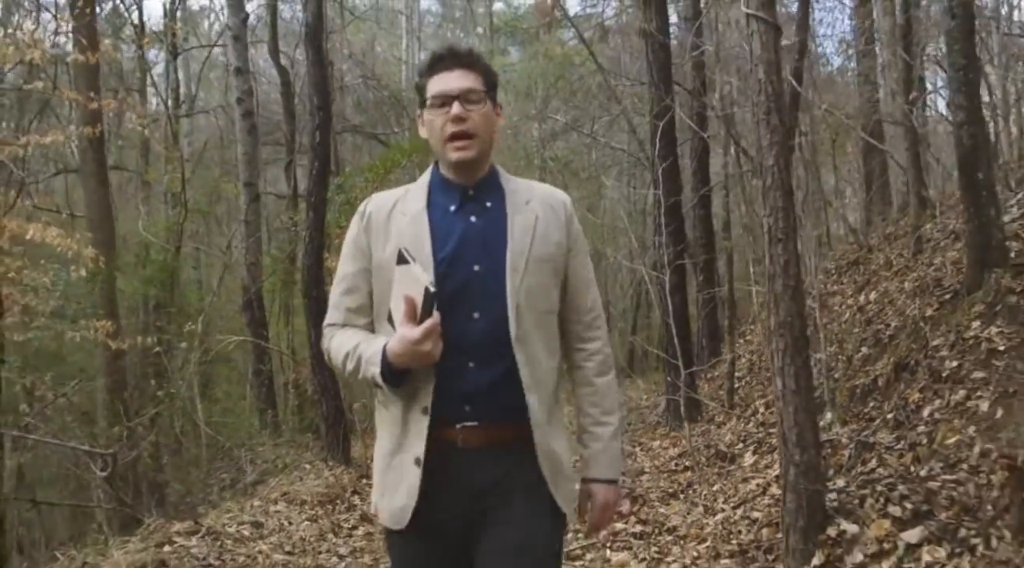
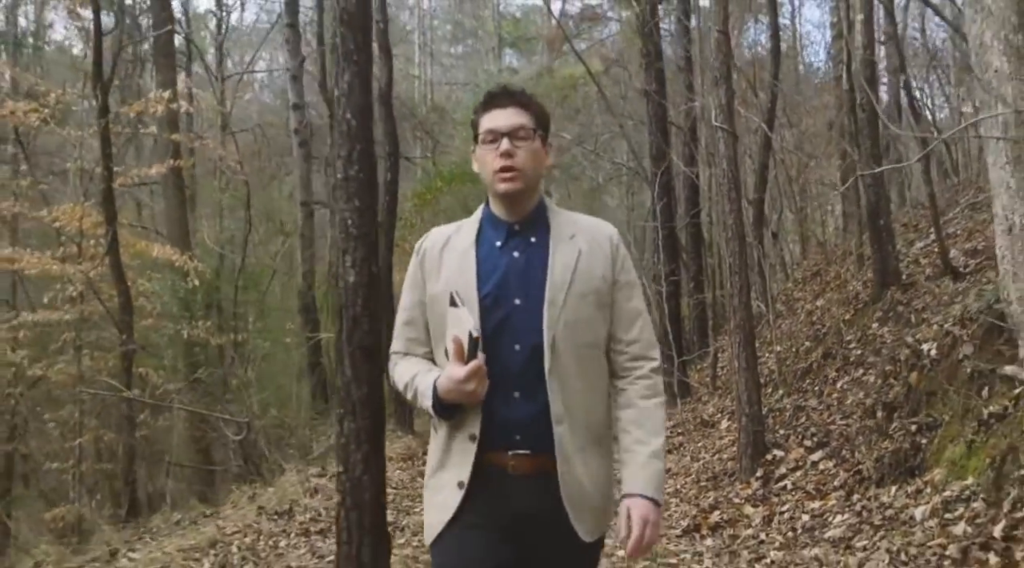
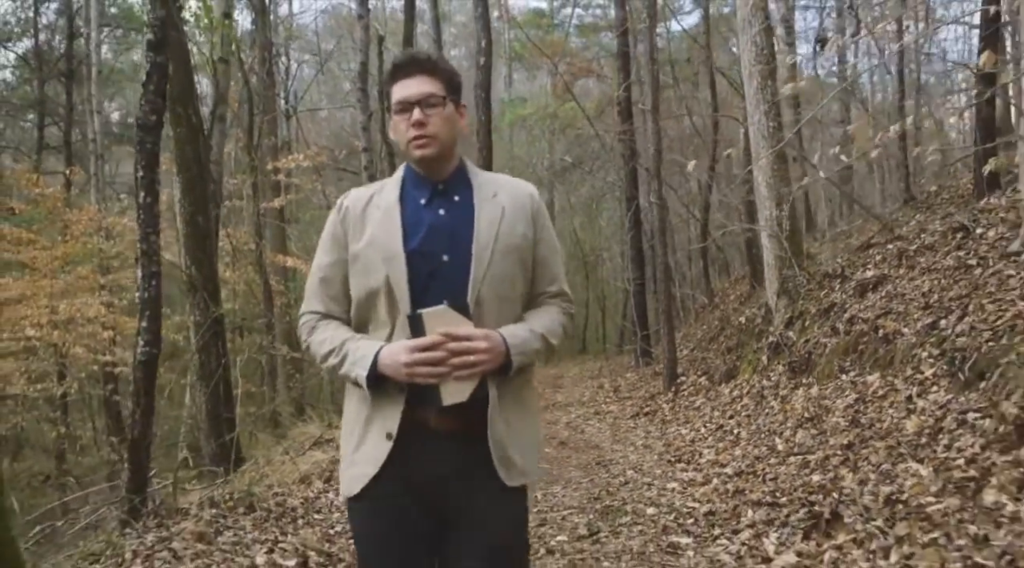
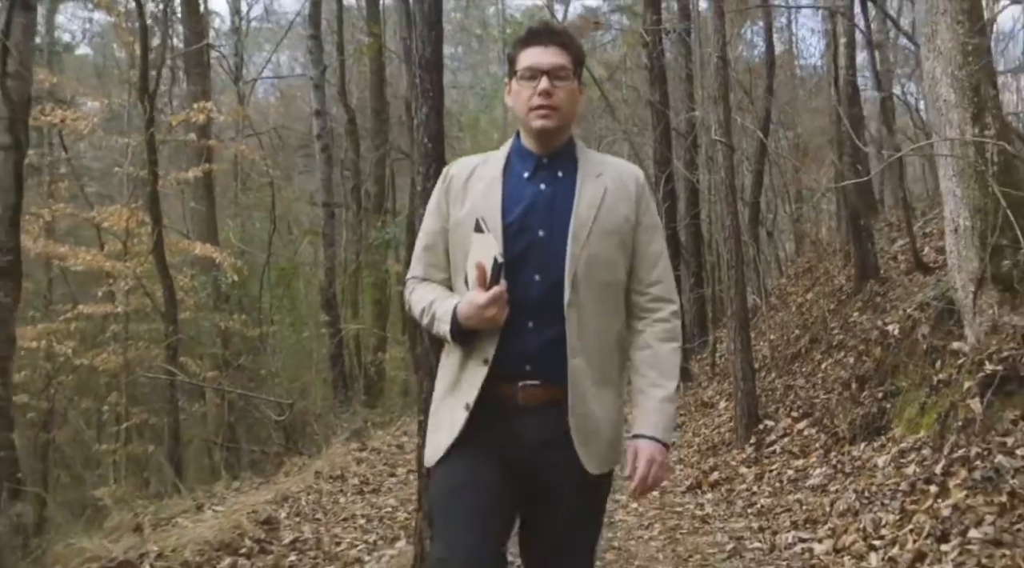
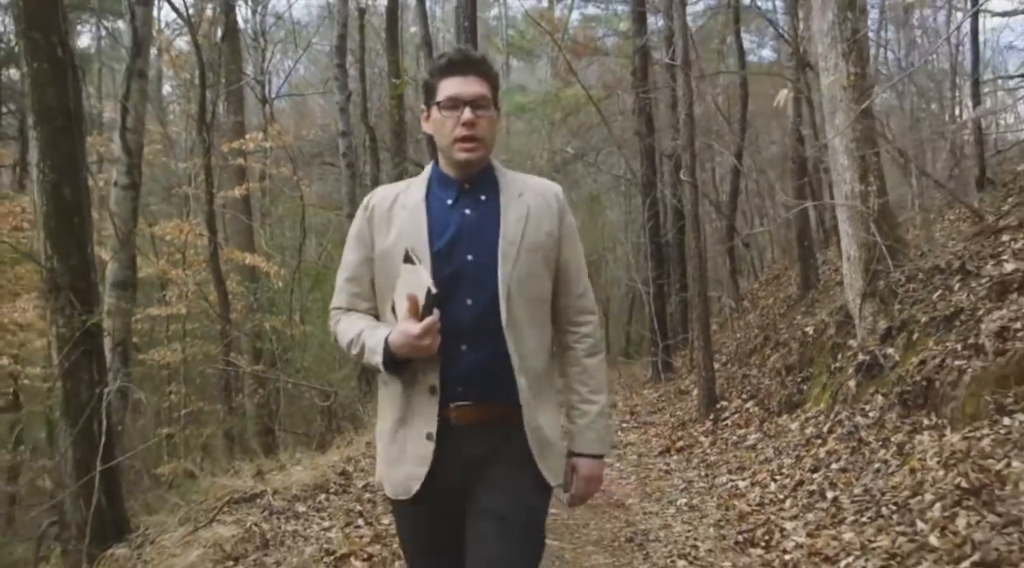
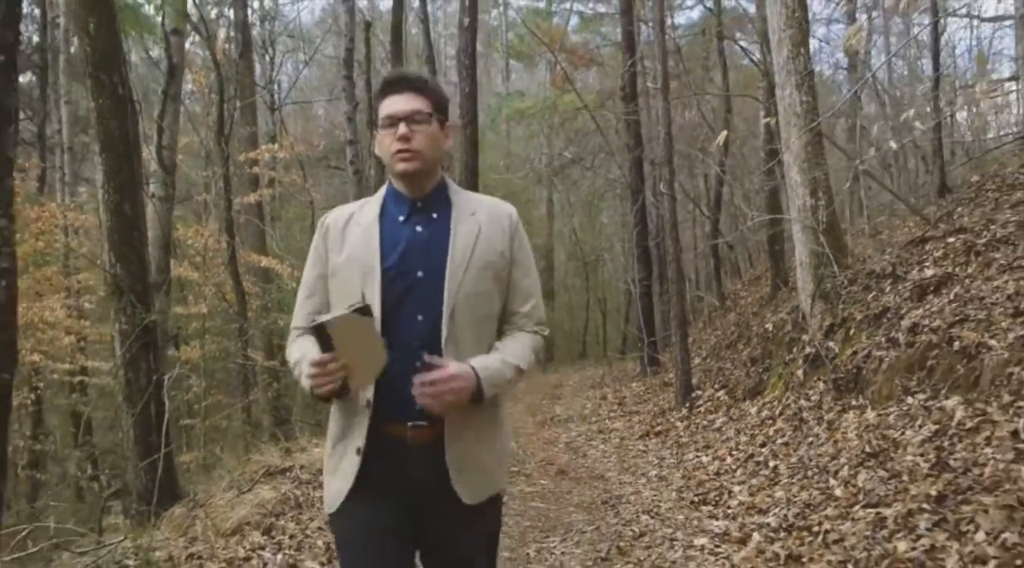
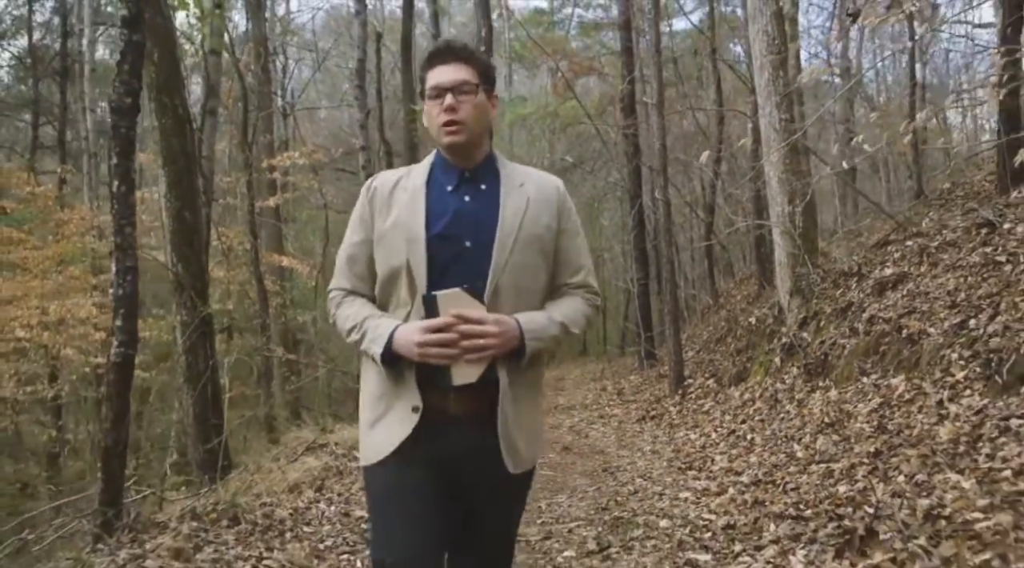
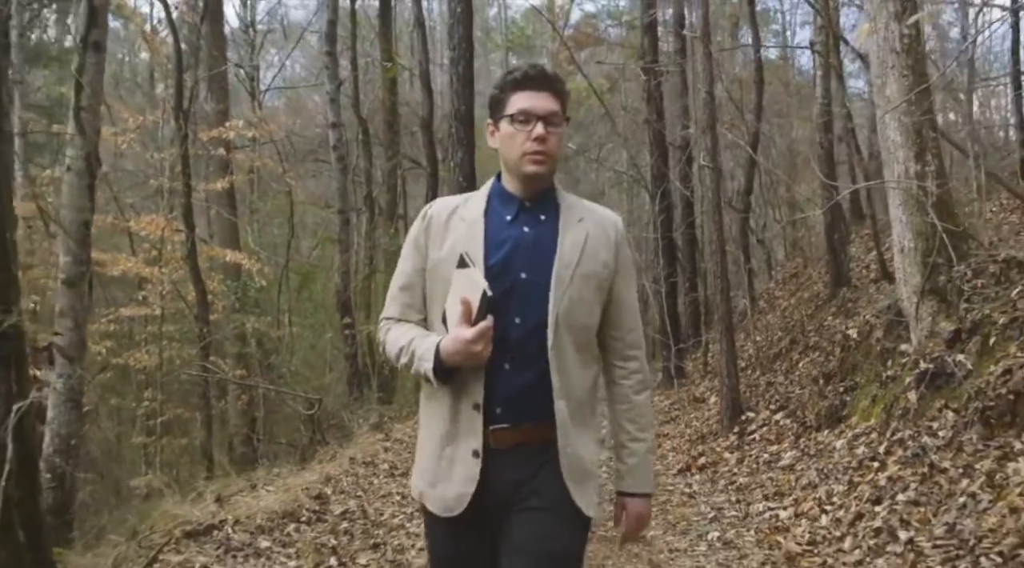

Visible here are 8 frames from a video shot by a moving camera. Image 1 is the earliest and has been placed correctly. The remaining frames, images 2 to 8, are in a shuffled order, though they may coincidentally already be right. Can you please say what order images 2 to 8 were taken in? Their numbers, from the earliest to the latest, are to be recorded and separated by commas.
2, 4, 8, 5, 6, 7, 3
